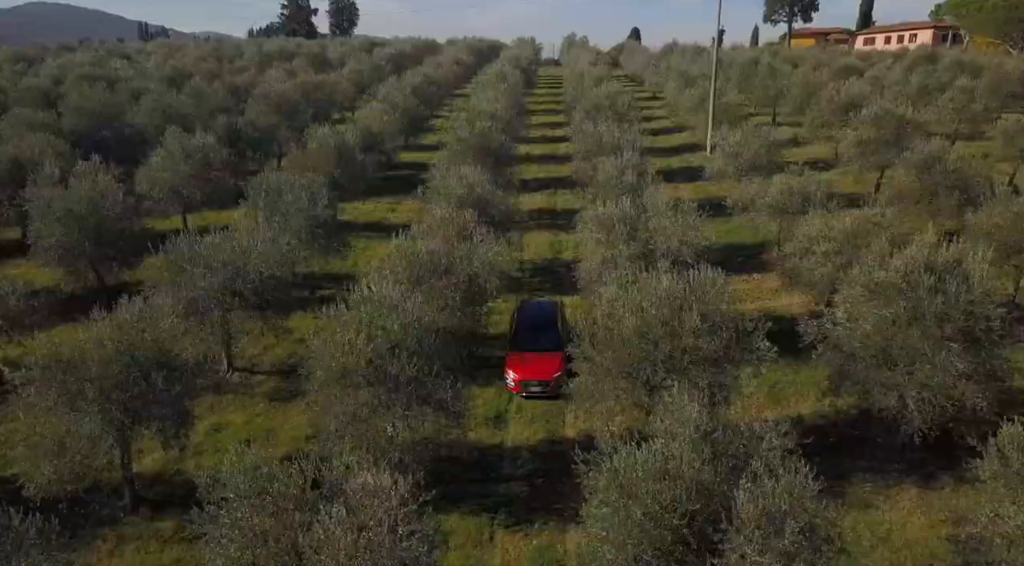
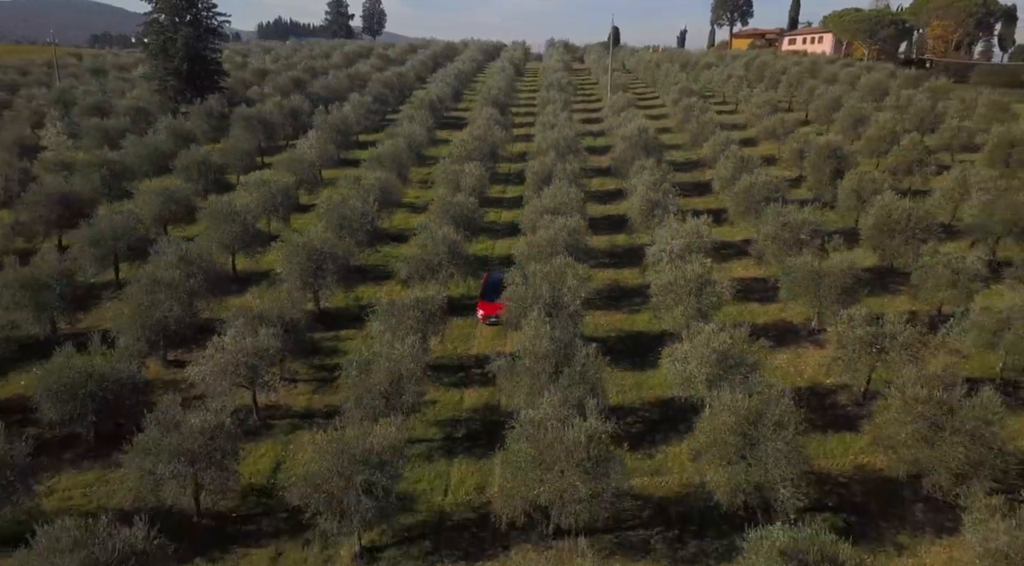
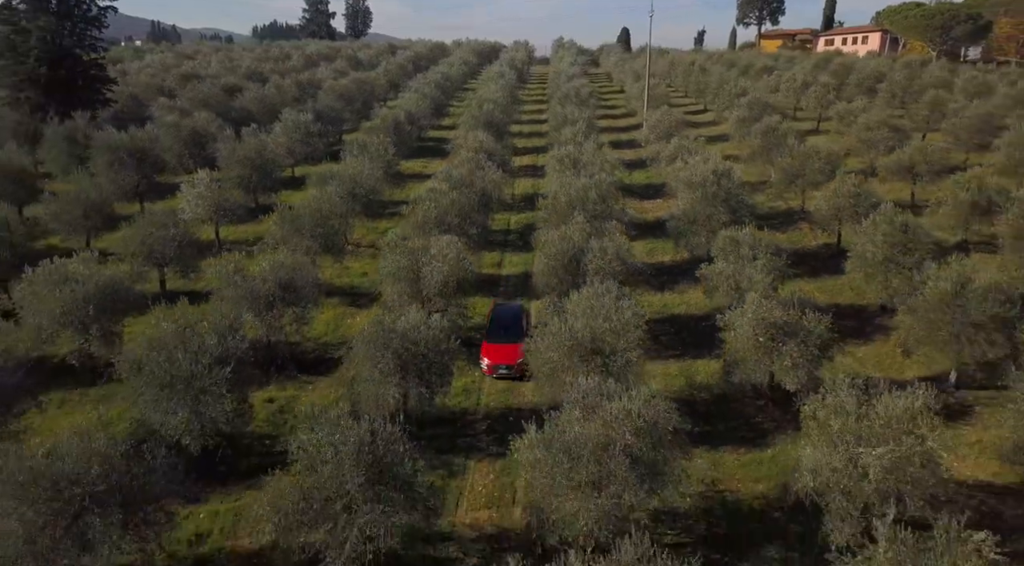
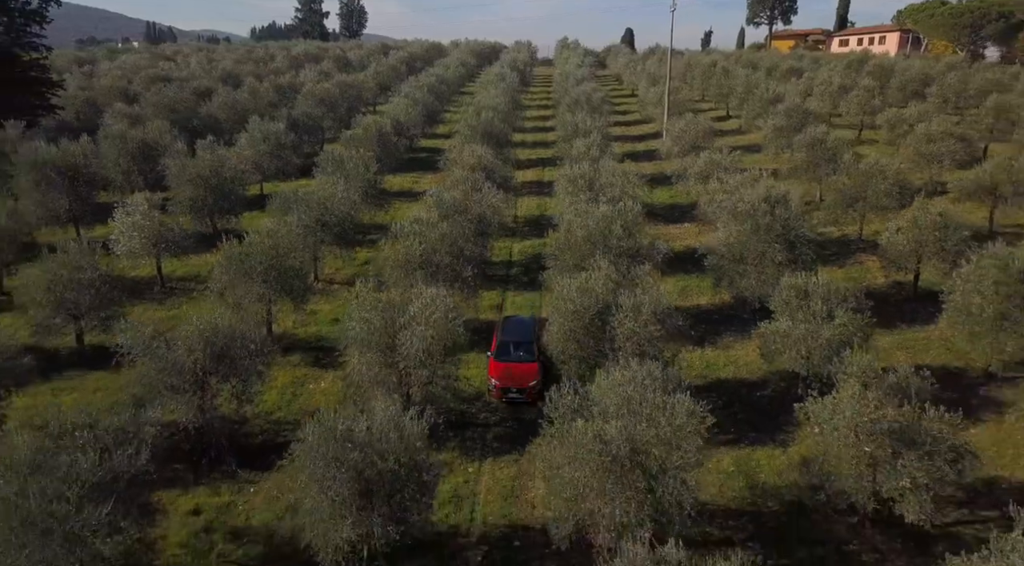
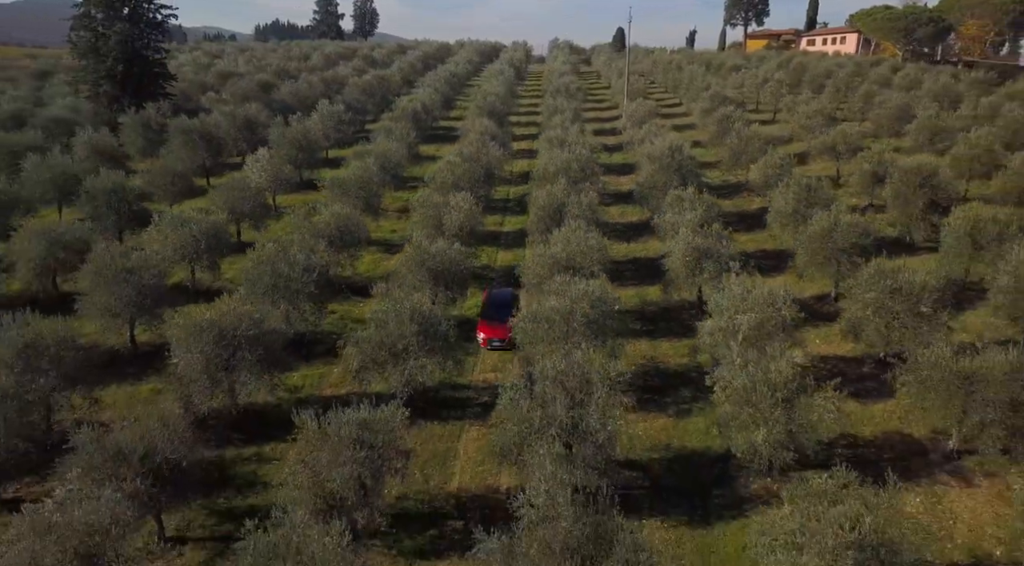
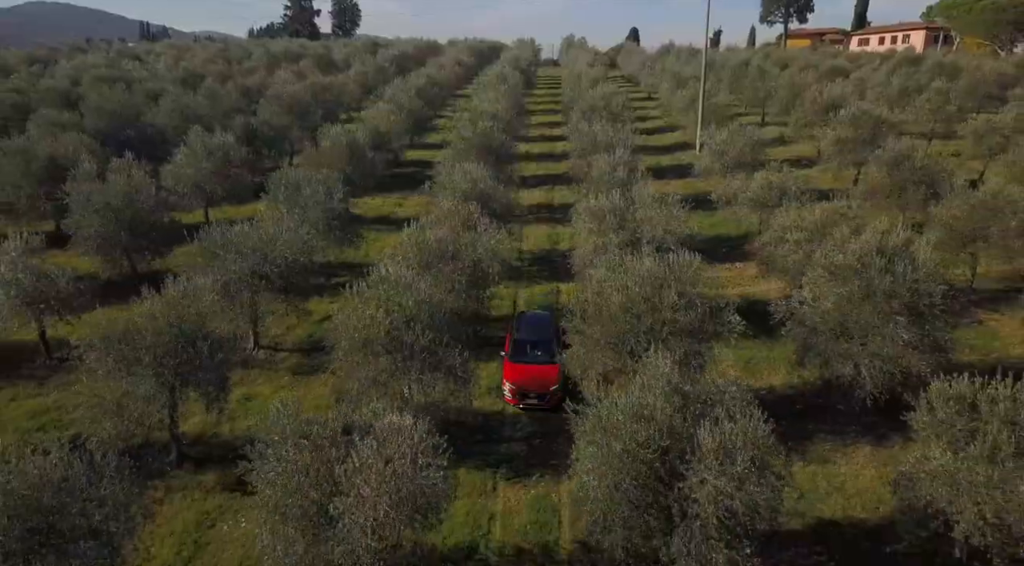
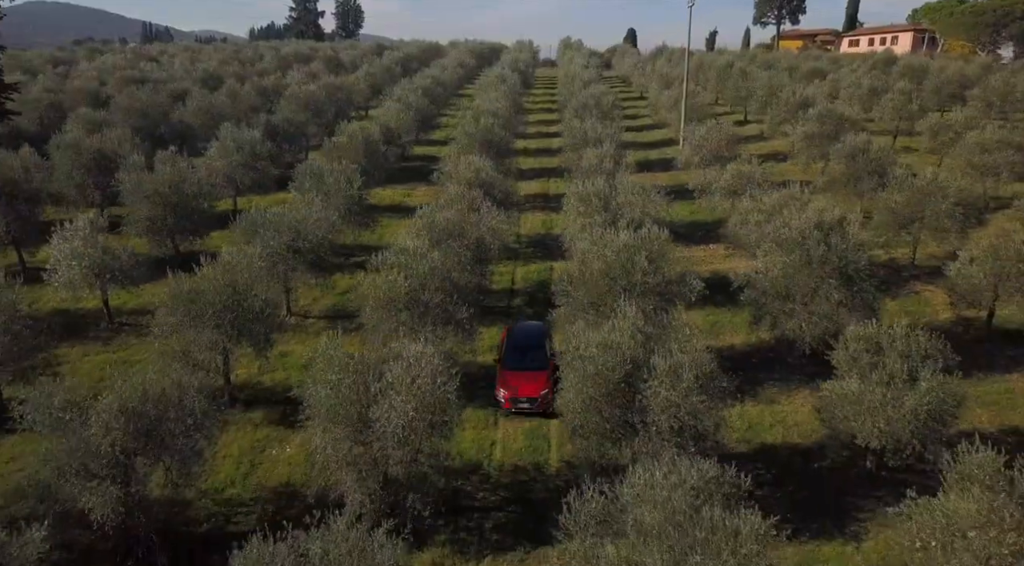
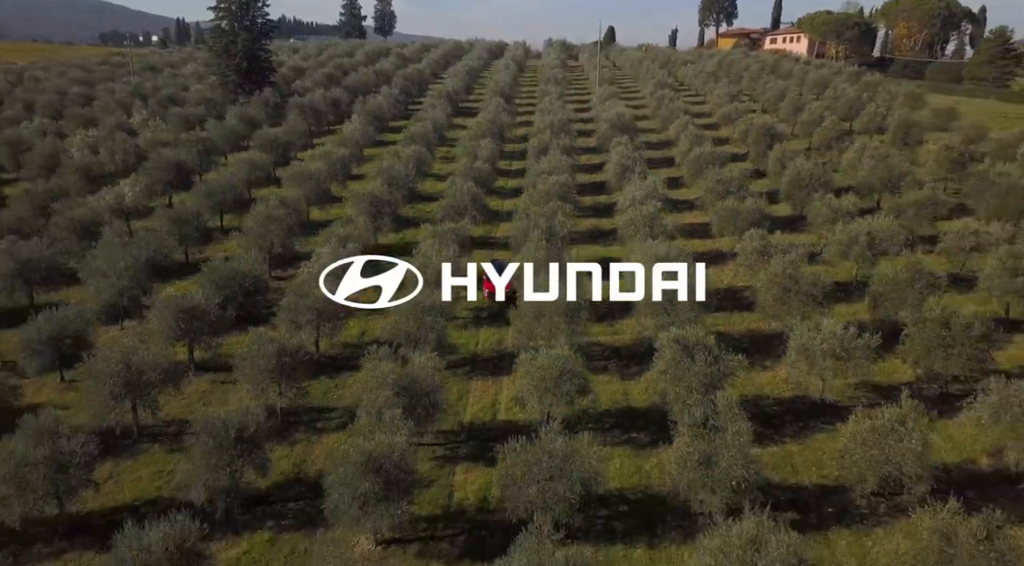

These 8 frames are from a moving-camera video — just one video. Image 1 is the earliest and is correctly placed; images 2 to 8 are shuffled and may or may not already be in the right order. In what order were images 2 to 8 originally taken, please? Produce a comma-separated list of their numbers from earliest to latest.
6, 7, 4, 3, 5, 2, 8
